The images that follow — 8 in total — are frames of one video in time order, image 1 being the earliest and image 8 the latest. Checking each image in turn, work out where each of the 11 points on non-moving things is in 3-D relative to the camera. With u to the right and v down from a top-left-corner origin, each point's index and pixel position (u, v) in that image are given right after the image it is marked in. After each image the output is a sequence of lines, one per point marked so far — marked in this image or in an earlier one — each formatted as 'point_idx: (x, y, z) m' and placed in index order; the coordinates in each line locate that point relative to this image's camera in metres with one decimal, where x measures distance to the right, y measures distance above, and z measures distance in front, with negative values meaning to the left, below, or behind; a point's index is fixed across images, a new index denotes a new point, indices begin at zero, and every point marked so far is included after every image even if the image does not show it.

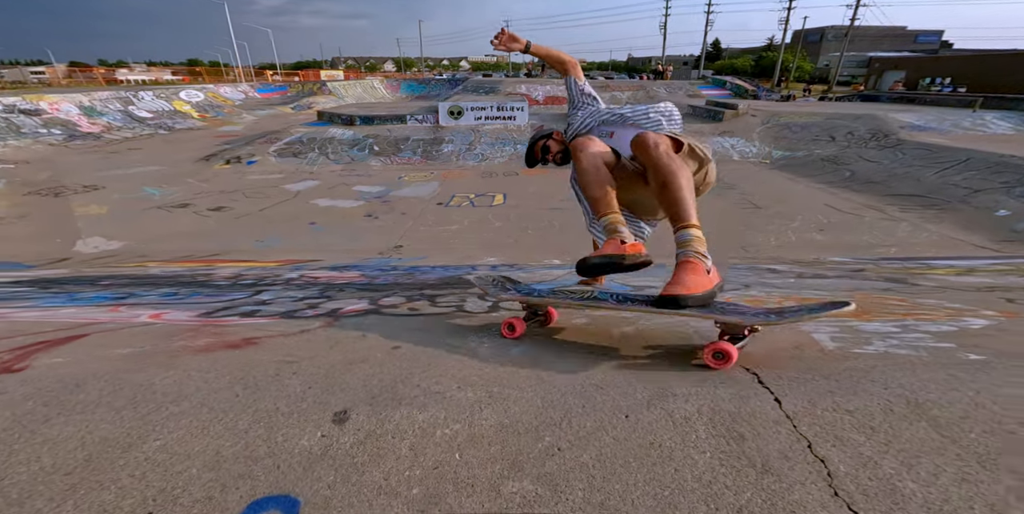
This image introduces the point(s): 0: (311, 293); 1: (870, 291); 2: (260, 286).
0: (-1.6, -0.3, +3.8) m
1: (+3.3, -0.3, +4.3) m
2: (-2.3, -0.2, +4.5) m
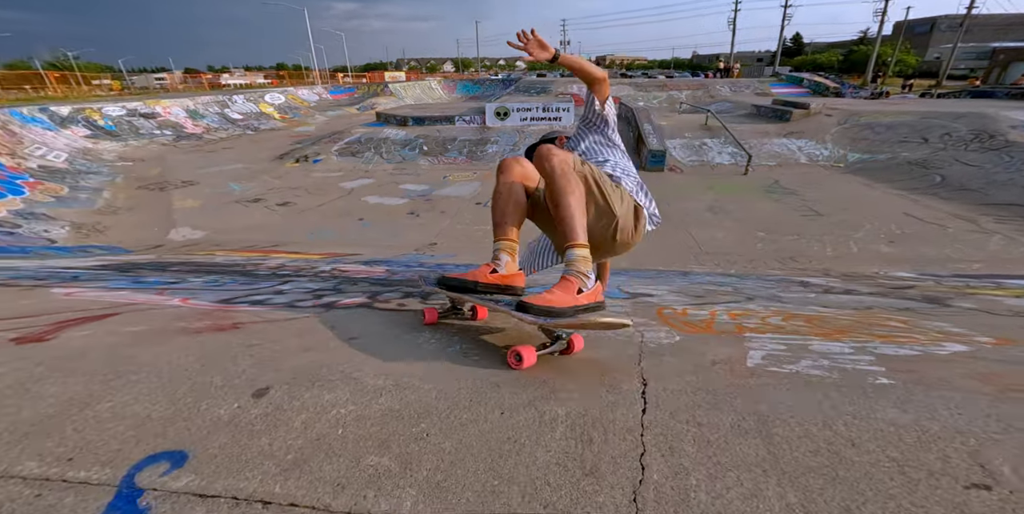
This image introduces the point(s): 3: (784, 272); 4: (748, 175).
0: (-1.6, -0.2, +4.2) m
1: (+3.3, -0.4, +4.1) m
2: (-2.3, -0.2, +5.0) m
3: (+4.6, -0.3, +8.1) m
4: (+7.8, +2.7, +15.8) m
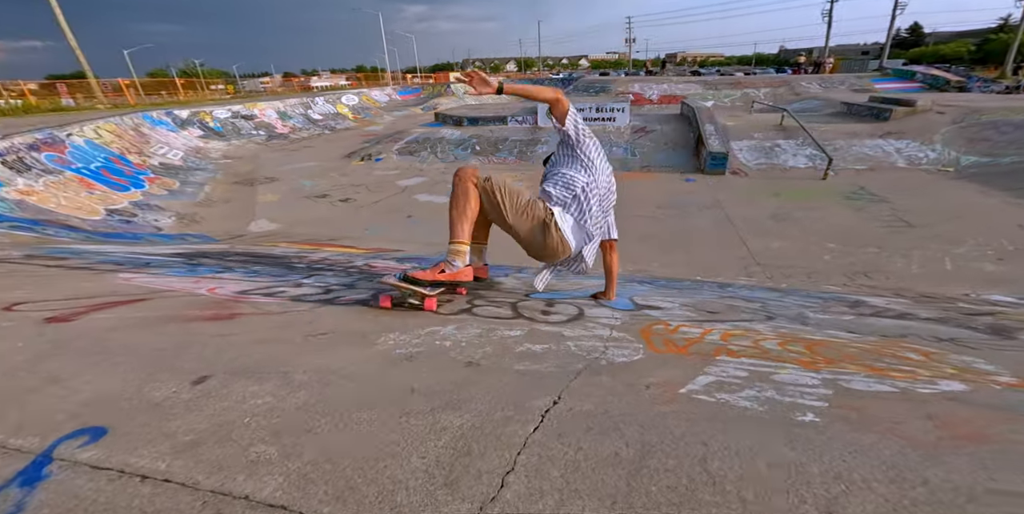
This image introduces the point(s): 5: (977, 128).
0: (-1.6, -0.2, +4.5) m
1: (+3.3, -0.6, +3.7) m
2: (-2.1, -0.1, +5.4) m
3: (+5.2, -0.5, +7.4) m
4: (+9.5, +2.3, +14.6) m
5: (+16.0, +4.4, +16.6) m
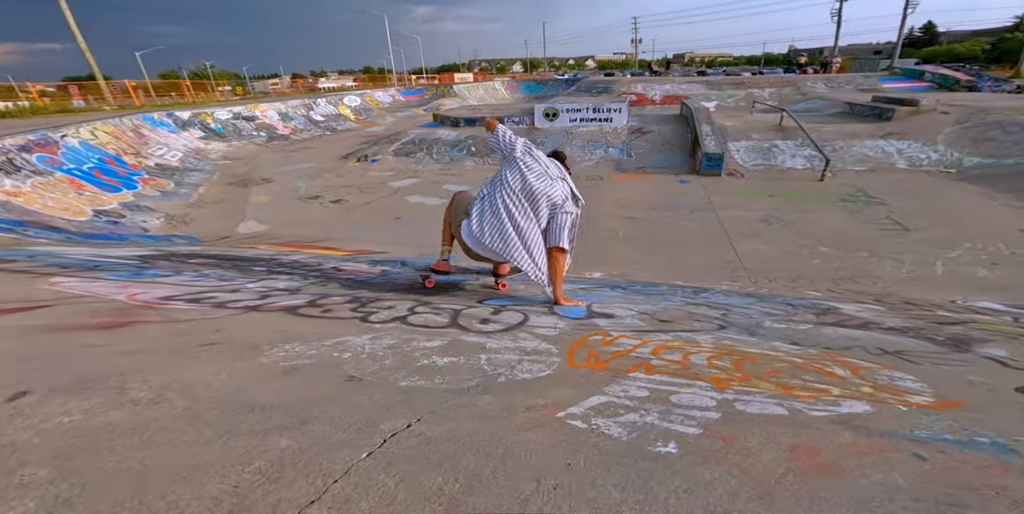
0: (-2.0, -0.2, +4.5) m
1: (+2.8, -0.7, +3.5) m
2: (-2.5, -0.2, +5.3) m
3: (+4.7, -0.6, +7.2) m
4: (+9.3, +2.2, +14.3) m
5: (+15.8, +4.3, +16.2) m
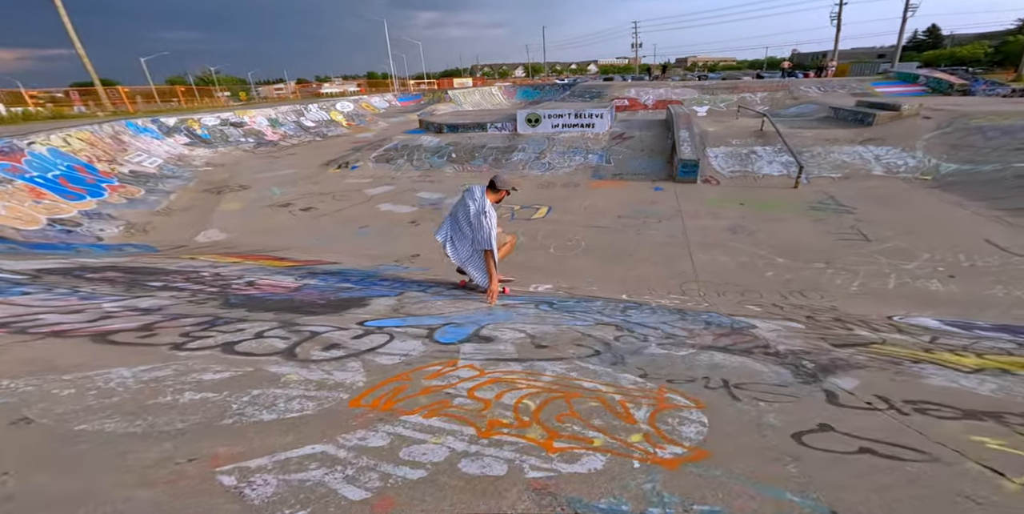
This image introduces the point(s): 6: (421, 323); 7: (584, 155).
0: (-3.1, -0.4, +4.3) m
1: (+1.7, -0.8, +3.3) m
2: (-3.6, -0.3, +5.2) m
3: (+3.7, -0.8, +7.0) m
4: (+8.3, +2.0, +14.1) m
5: (+14.8, +4.0, +15.9) m
6: (-0.9, -0.6, +4.5) m
7: (+2.4, +3.1, +15.3) m
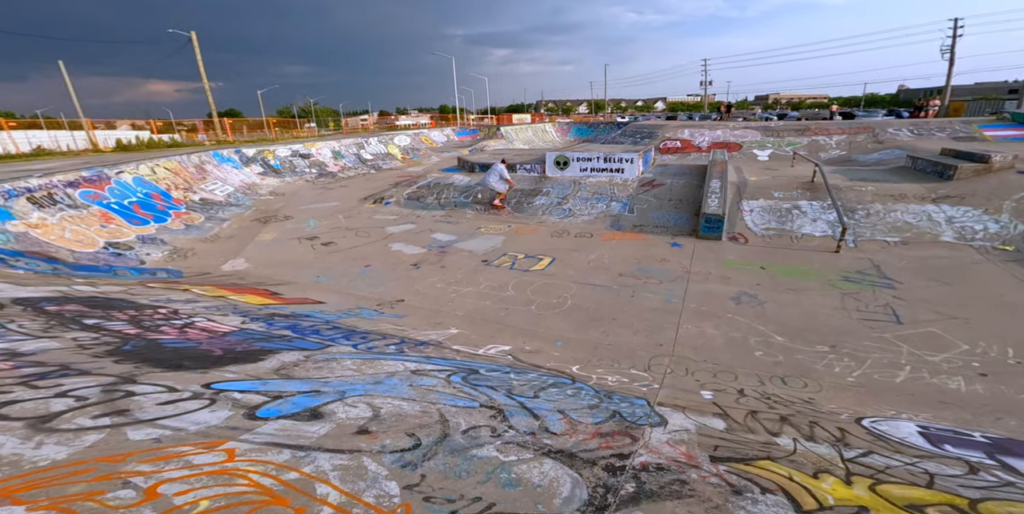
0: (-4.4, -0.9, +4.7) m
1: (+0.1, -1.5, +2.9) m
2: (-4.8, -0.8, +5.6) m
3: (+2.7, -1.8, +6.3) m
4: (+8.5, +0.2, +12.7) m
5: (+15.4, +1.8, +13.5) m
6: (-2.2, -1.2, +4.5) m
7: (+2.9, +1.6, +14.8) m
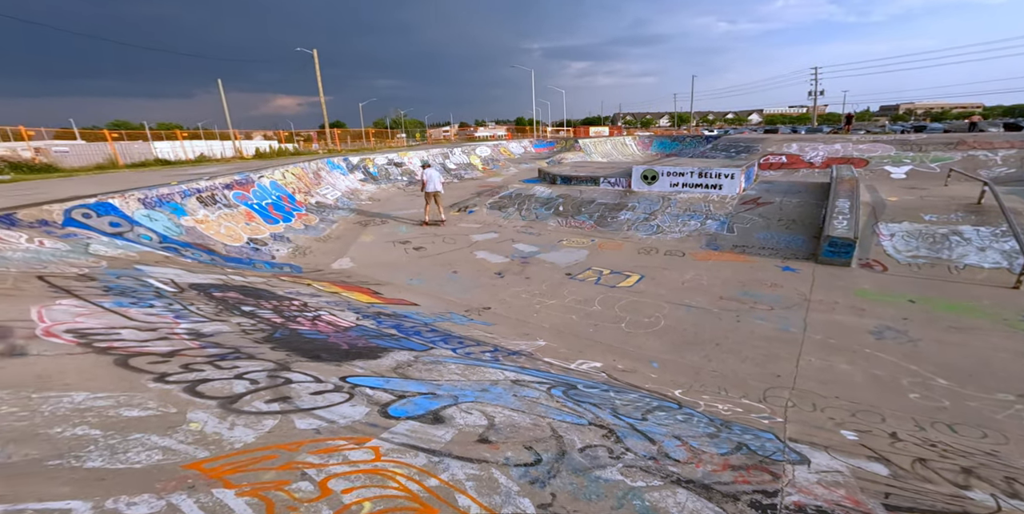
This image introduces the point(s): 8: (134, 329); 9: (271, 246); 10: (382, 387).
0: (-3.3, -0.8, +5.1) m
1: (+0.9, -1.6, +2.7) m
2: (-3.5, -0.8, +6.0) m
3: (+3.9, -2.1, +5.7) m
4: (+10.6, -0.5, +11.3) m
5: (+17.6, +0.8, +11.2) m
6: (-1.1, -1.2, +4.6) m
7: (+5.4, +1.1, +14.2) m
8: (-3.6, -0.8, +4.4) m
9: (-7.9, +0.3, +14.2) m
10: (-1.3, -1.2, +4.5) m
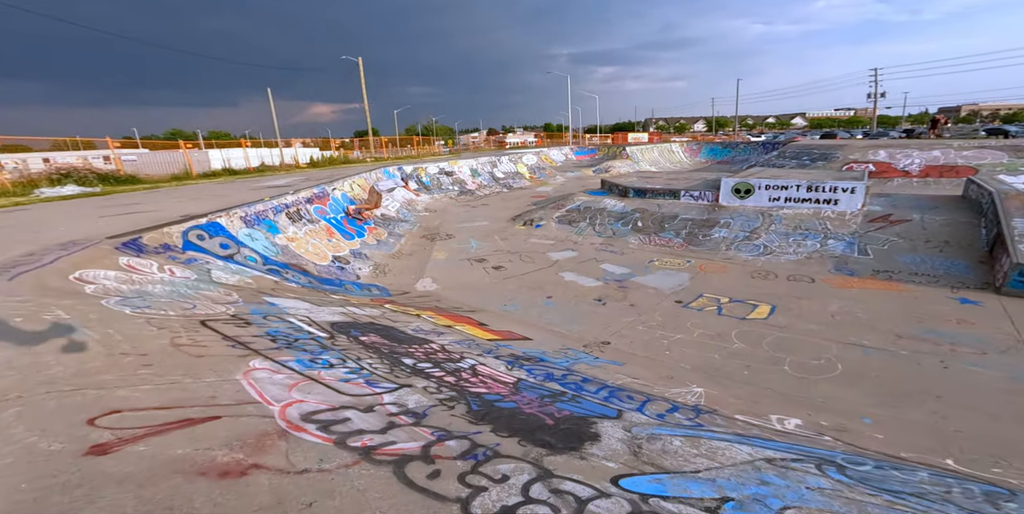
0: (-0.9, -1.3, +4.0) m
1: (+3.3, -2.1, +1.6) m
2: (-1.1, -1.3, +4.9) m
3: (+6.3, -2.6, +4.5) m
4: (+13.0, -1.1, +10.1) m
5: (+20.0, +0.1, +10.1) m
6: (+1.3, -1.7, +3.5) m
7: (+7.8, +0.5, +13.1) m
8: (-1.2, -1.3, +3.3) m
9: (-5.5, -0.3, +13.1) m
10: (+1.1, -1.7, +3.4) m
